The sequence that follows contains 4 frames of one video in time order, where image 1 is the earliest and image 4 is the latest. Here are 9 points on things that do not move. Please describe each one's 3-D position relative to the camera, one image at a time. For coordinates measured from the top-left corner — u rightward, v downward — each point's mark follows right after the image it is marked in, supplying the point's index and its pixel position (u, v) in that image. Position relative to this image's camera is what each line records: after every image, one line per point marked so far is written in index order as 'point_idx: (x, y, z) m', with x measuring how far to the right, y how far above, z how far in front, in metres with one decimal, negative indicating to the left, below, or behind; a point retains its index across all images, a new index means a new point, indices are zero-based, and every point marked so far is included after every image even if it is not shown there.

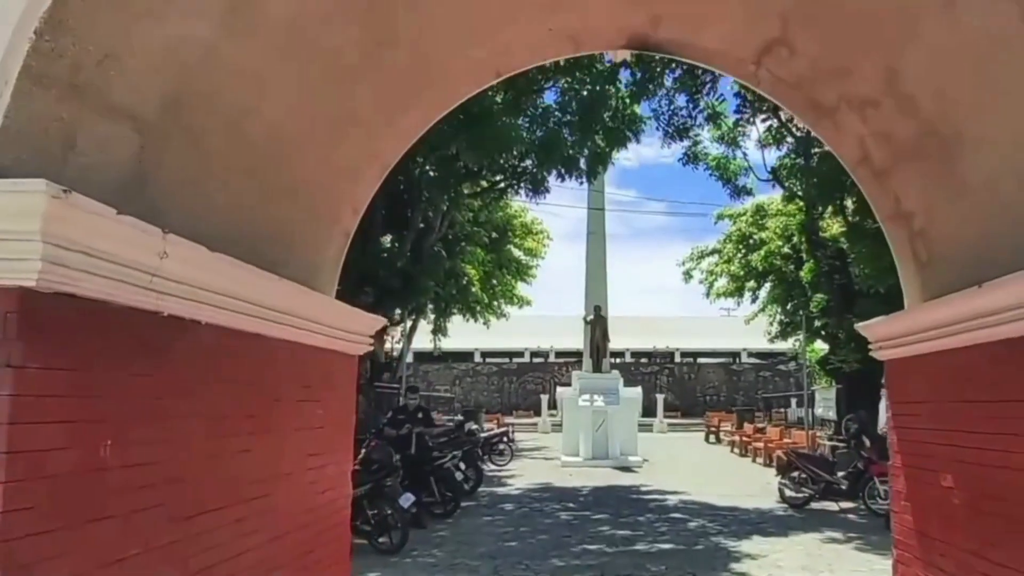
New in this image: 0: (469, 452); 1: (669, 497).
0: (-0.8, -2.8, +13.5) m
1: (+2.6, -3.5, +13.1) m
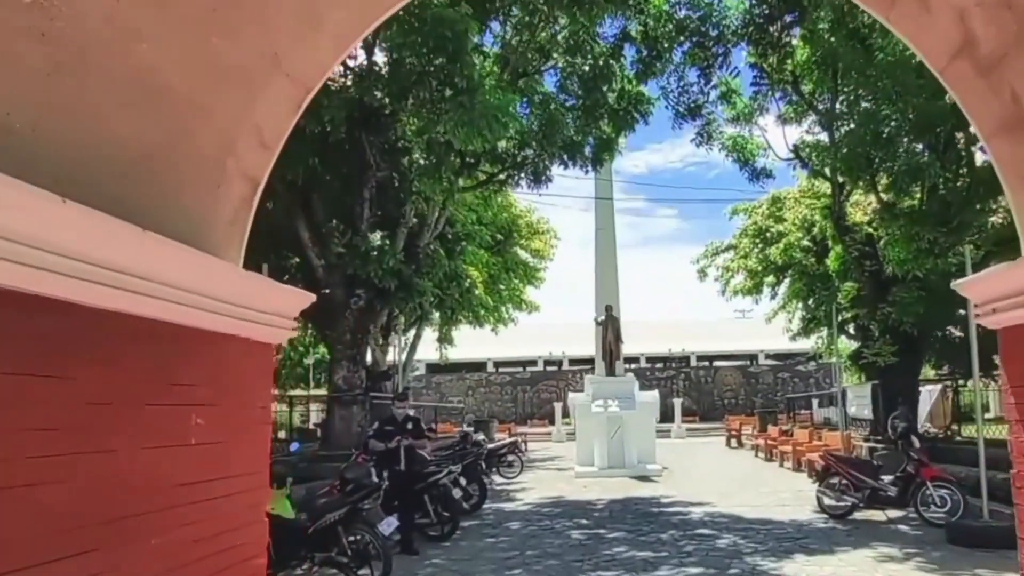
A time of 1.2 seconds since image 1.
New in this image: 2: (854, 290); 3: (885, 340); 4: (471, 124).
0: (-0.7, -2.8, +12.3) m
1: (+2.7, -3.4, +11.8) m
2: (+6.7, 0.0, +15.3) m
3: (+7.1, -1.0, +15.0) m
4: (-0.5, +2.2, +10.4) m
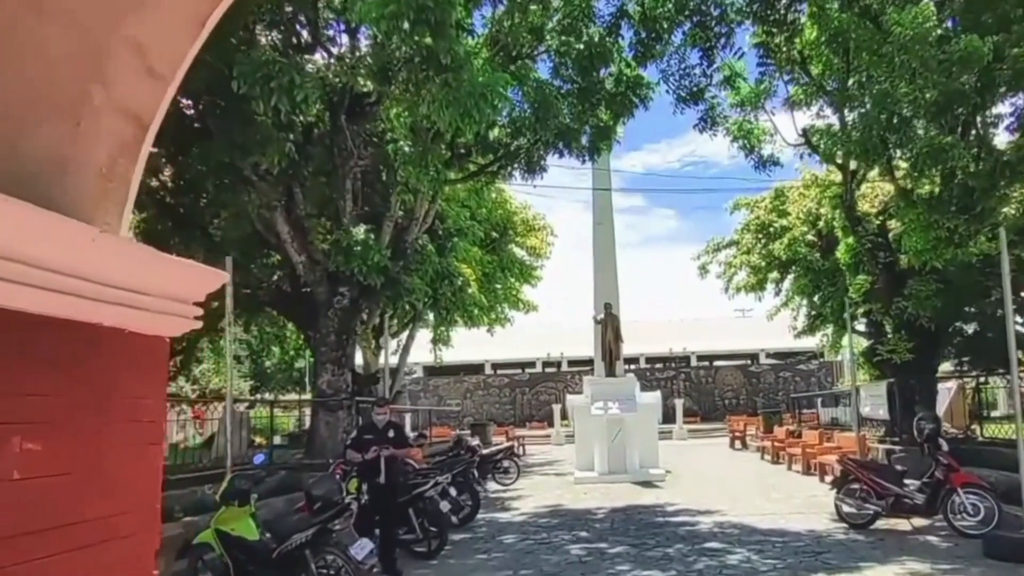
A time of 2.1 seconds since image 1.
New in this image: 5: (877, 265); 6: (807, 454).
0: (-0.8, -2.7, +11.5) m
1: (+2.6, -3.3, +11.0) m
2: (+6.5, +0.1, +14.5) m
3: (+7.0, -0.9, +14.2) m
4: (-0.6, +2.2, +9.6) m
5: (+6.6, +0.4, +14.2) m
6: (+6.1, -3.4, +16.3) m
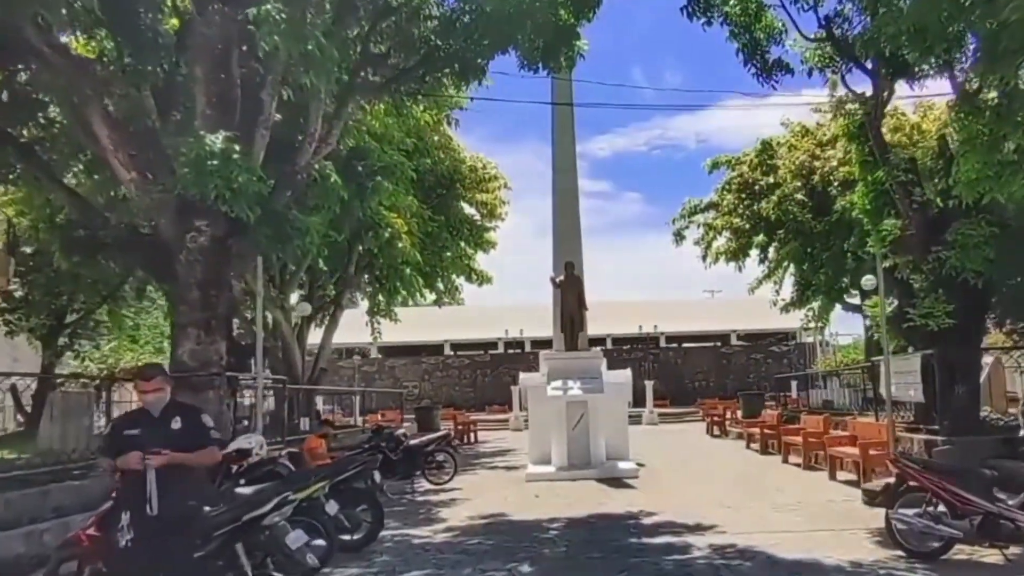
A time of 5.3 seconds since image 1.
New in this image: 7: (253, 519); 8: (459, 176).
0: (-1.6, -2.0, +8.1) m
1: (+1.8, -2.5, +7.8) m
2: (+5.6, +0.8, +11.5) m
3: (+6.1, -0.1, +11.2) m
4: (-1.4, +2.9, +6.2) m
5: (+5.6, +1.1, +11.1) m
6: (+5.0, -2.6, +13.2) m
7: (-1.8, -1.6, +5.6) m
8: (-1.3, +2.9, +19.8) m
